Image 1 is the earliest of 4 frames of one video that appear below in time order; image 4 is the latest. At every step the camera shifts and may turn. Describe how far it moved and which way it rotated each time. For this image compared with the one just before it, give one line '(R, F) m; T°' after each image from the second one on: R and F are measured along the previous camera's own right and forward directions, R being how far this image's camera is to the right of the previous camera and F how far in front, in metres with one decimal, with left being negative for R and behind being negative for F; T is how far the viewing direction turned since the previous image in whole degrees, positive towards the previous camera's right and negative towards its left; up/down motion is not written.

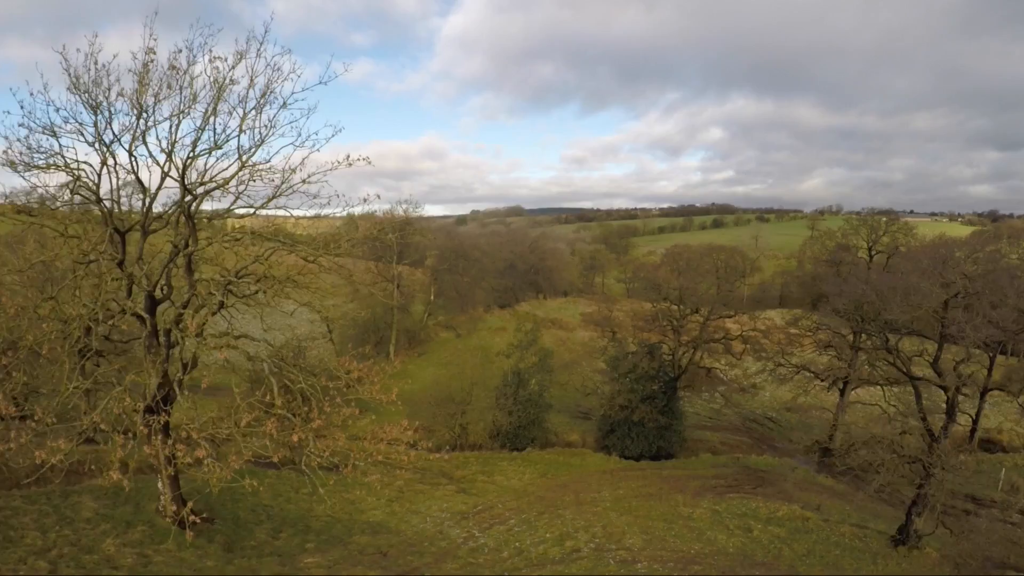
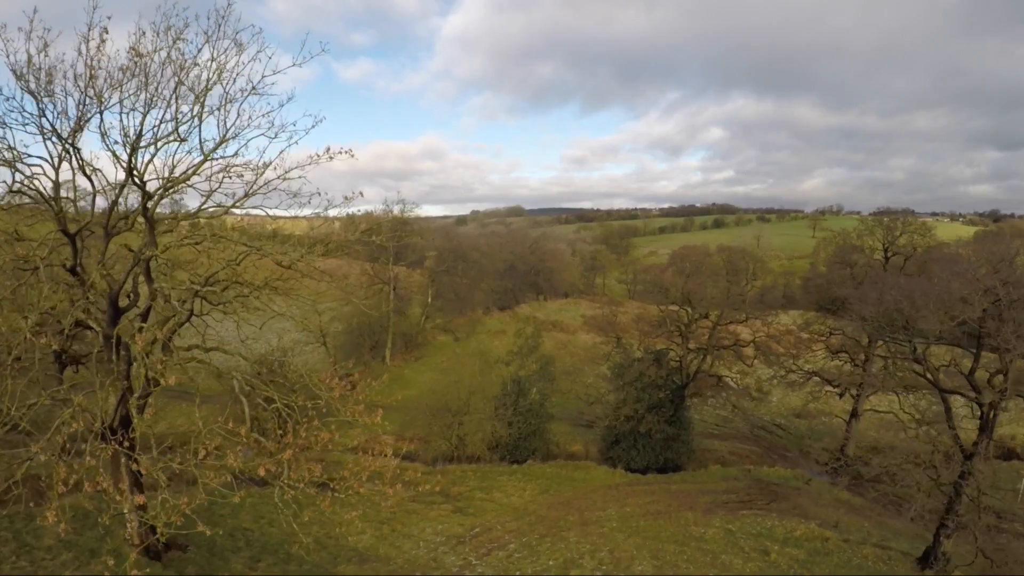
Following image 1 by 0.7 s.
(0.0, +1.1) m; 0°
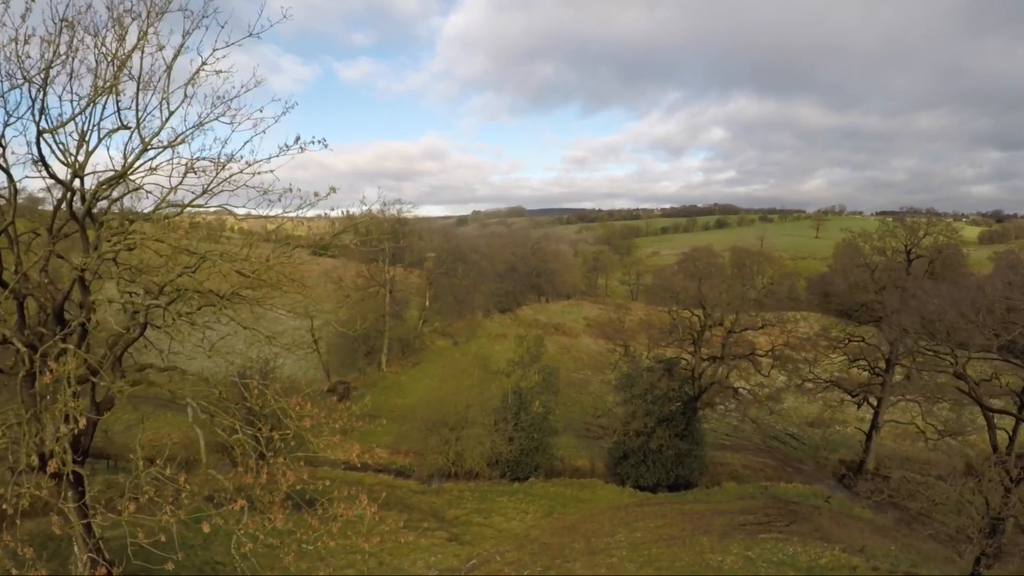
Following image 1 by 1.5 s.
(0.0, +1.4) m; 0°
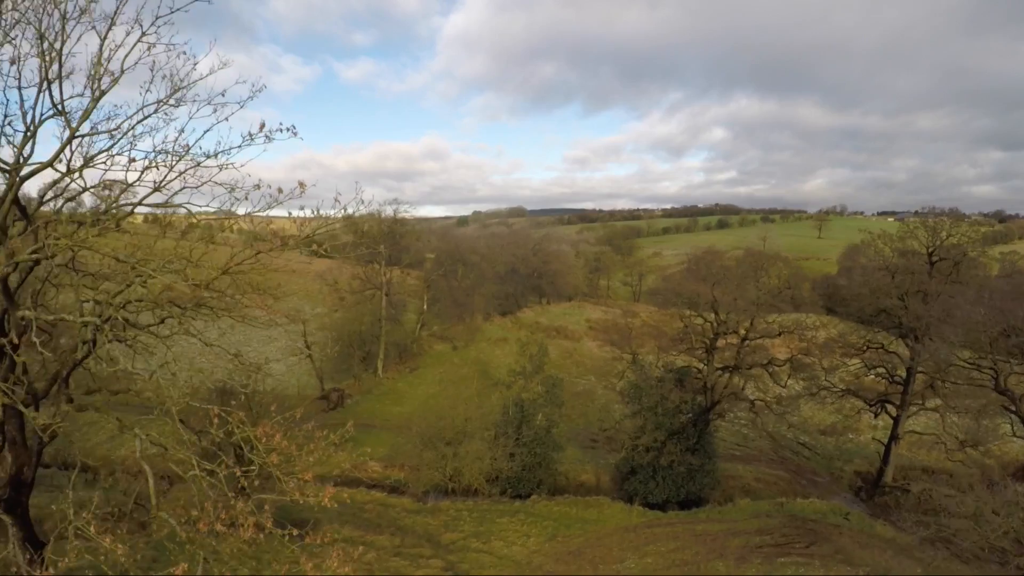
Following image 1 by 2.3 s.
(0.0, +1.2) m; 0°
